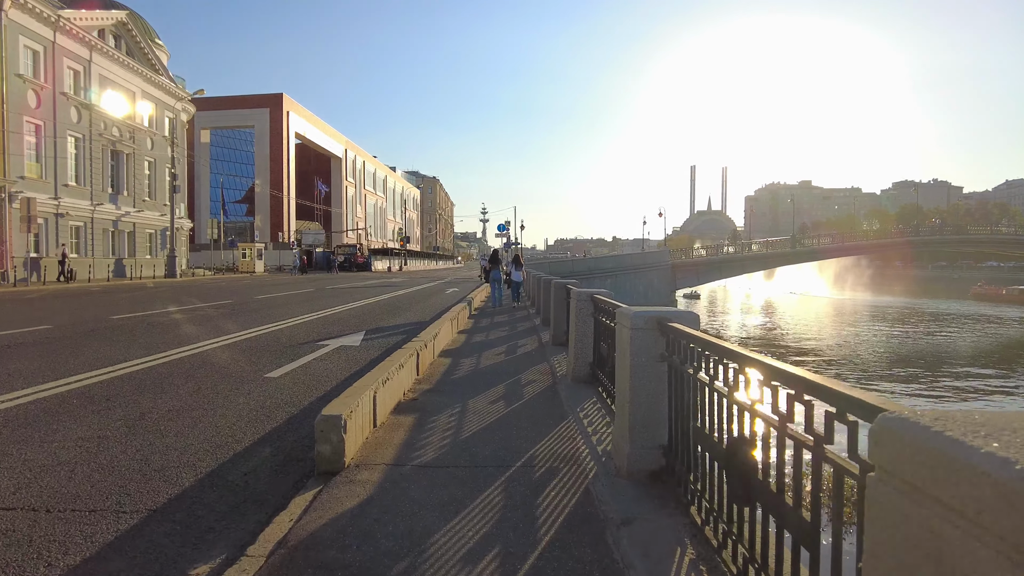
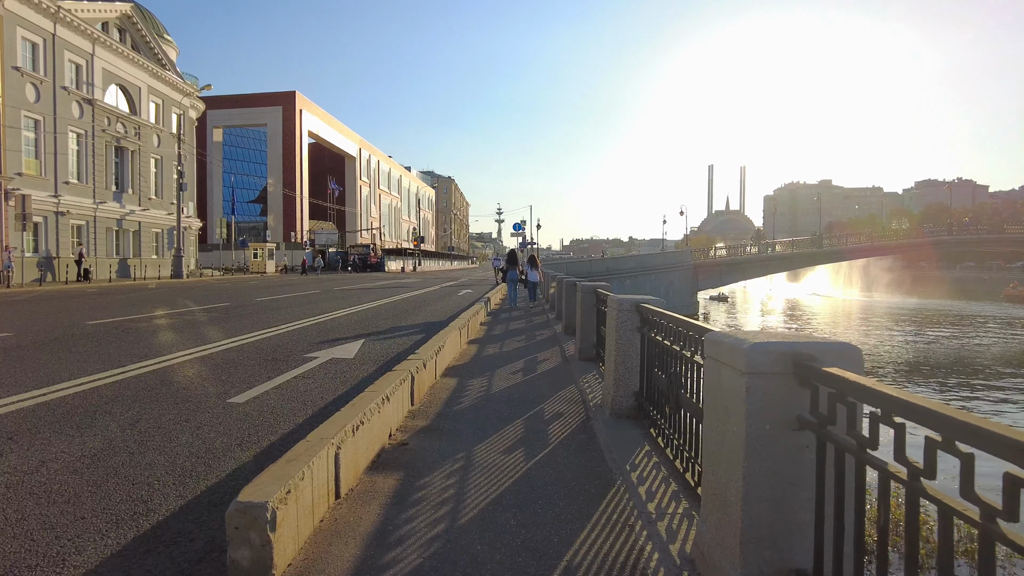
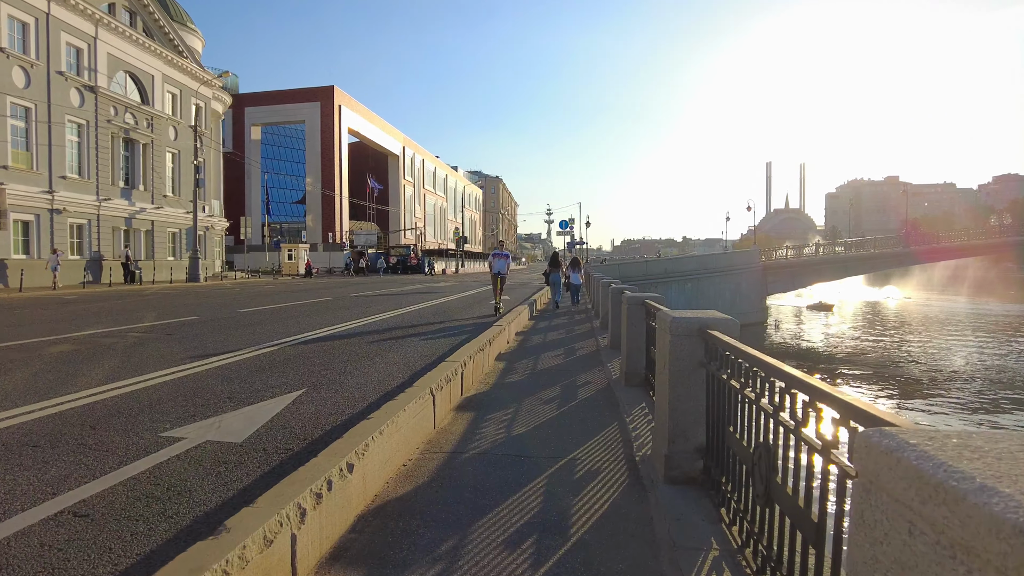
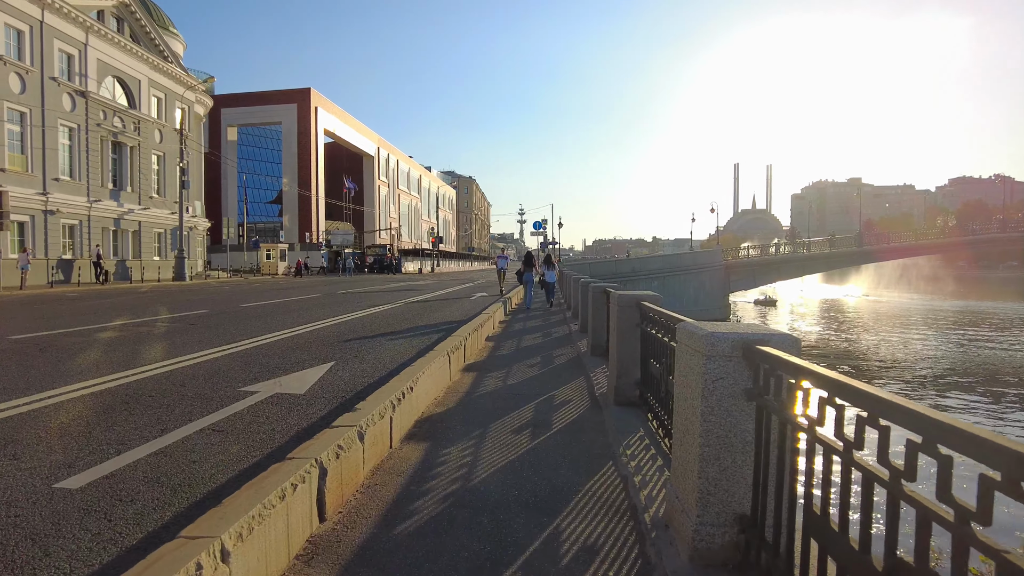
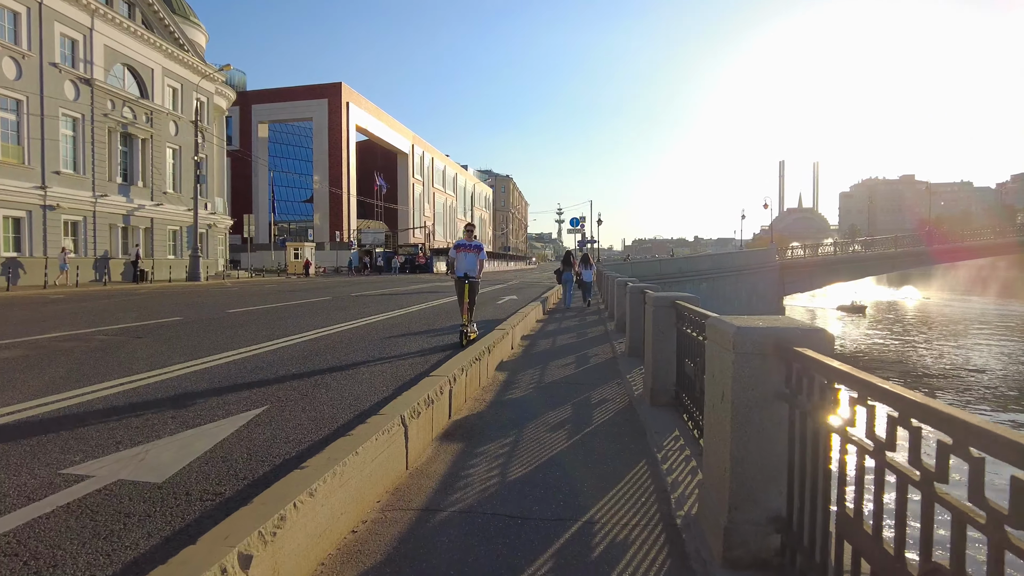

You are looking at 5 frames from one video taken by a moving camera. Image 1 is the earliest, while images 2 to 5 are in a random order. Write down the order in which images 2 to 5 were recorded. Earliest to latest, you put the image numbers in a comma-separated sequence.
2, 4, 3, 5
